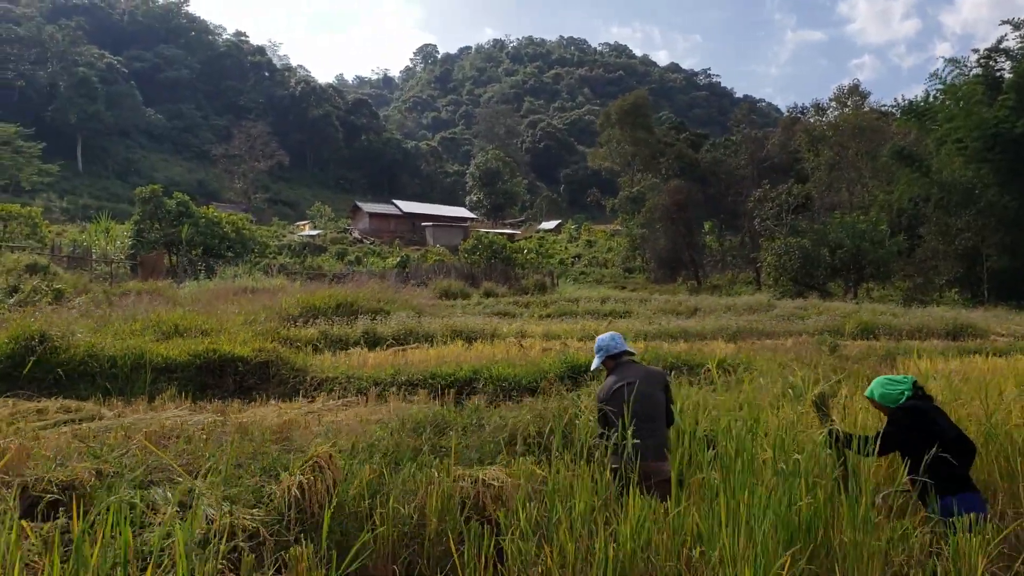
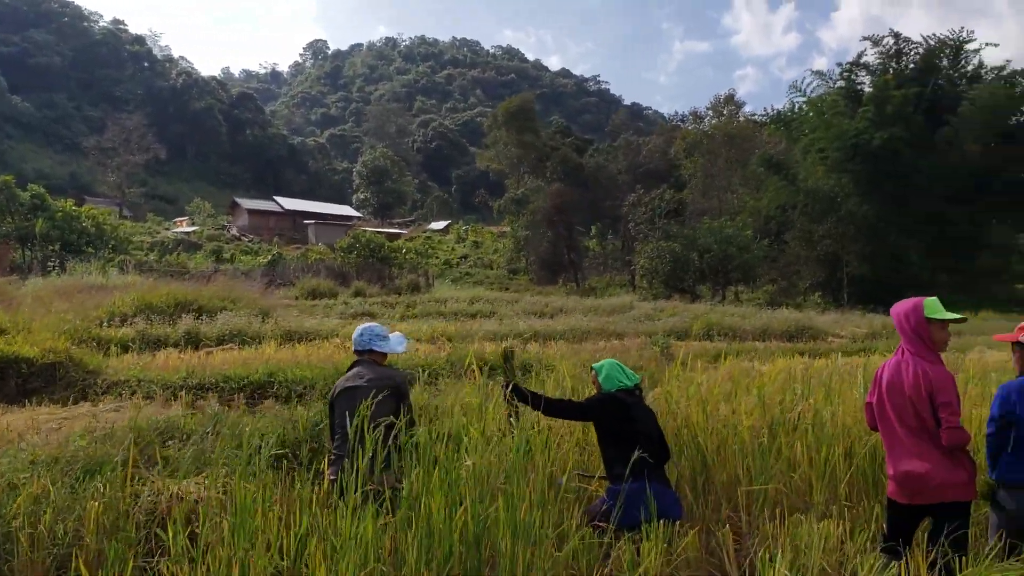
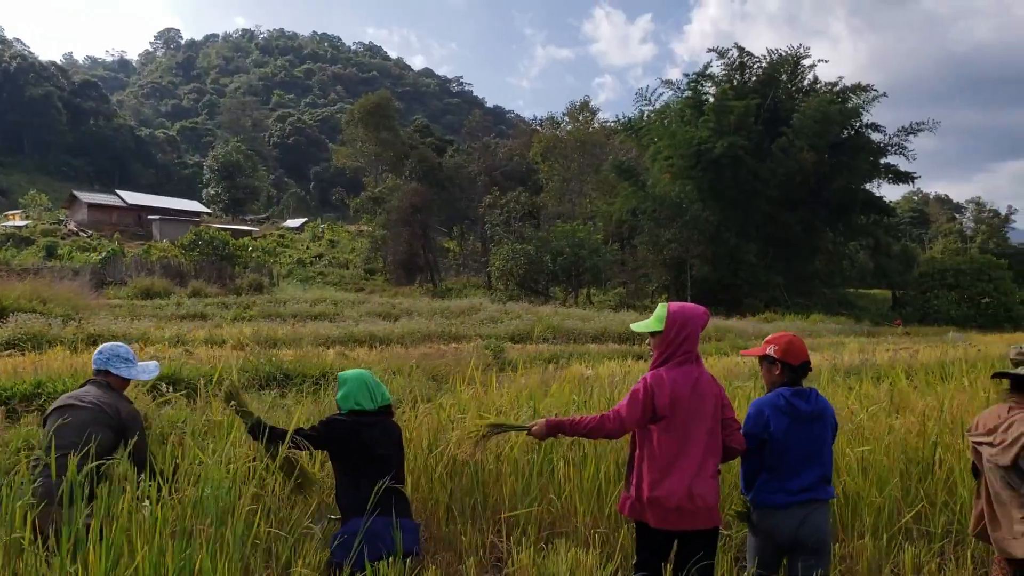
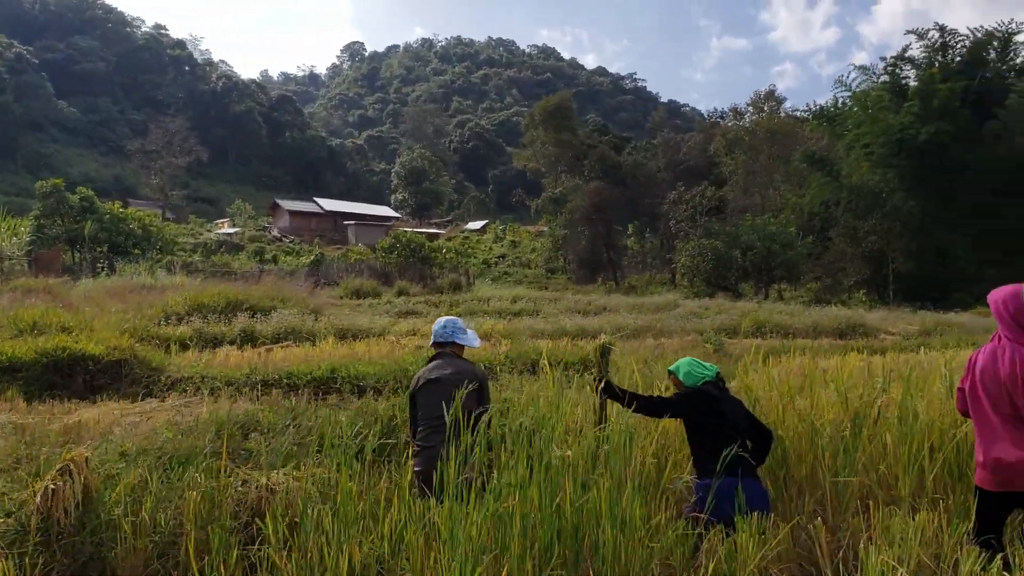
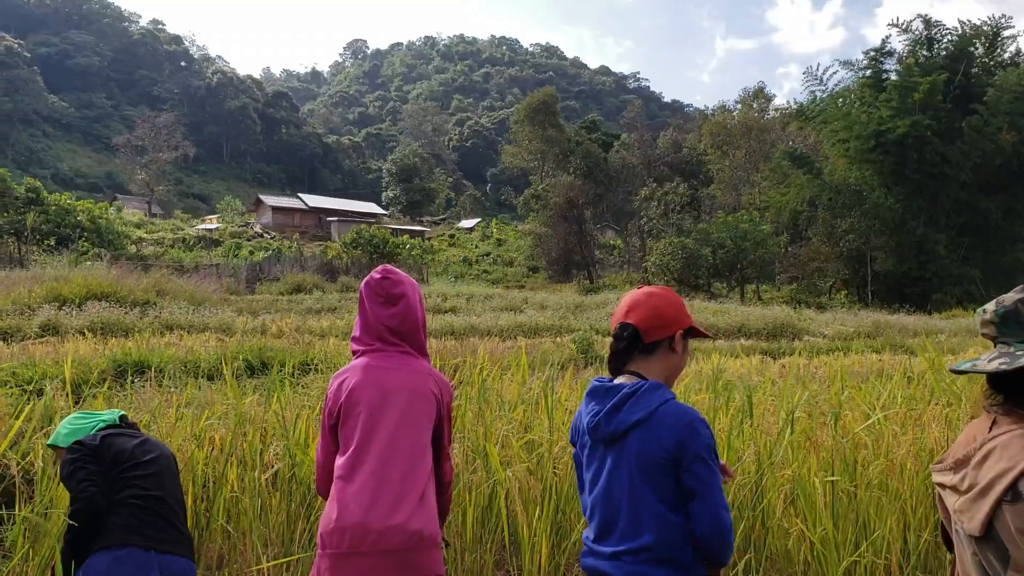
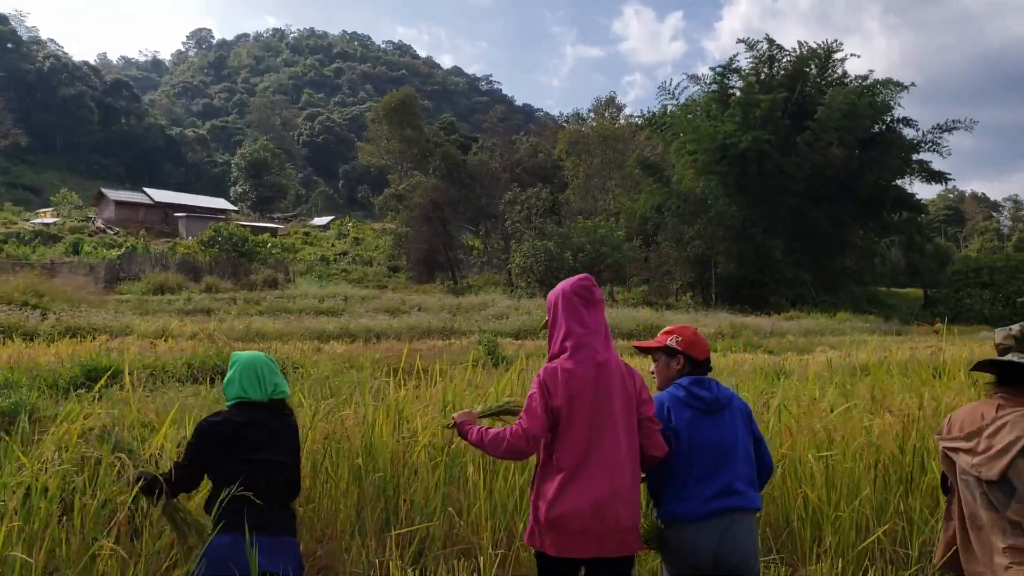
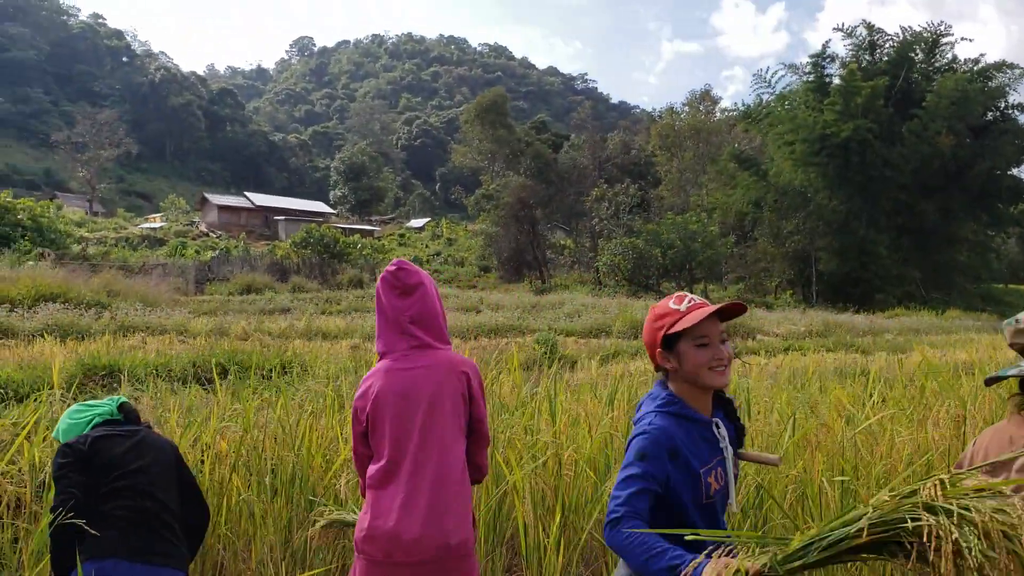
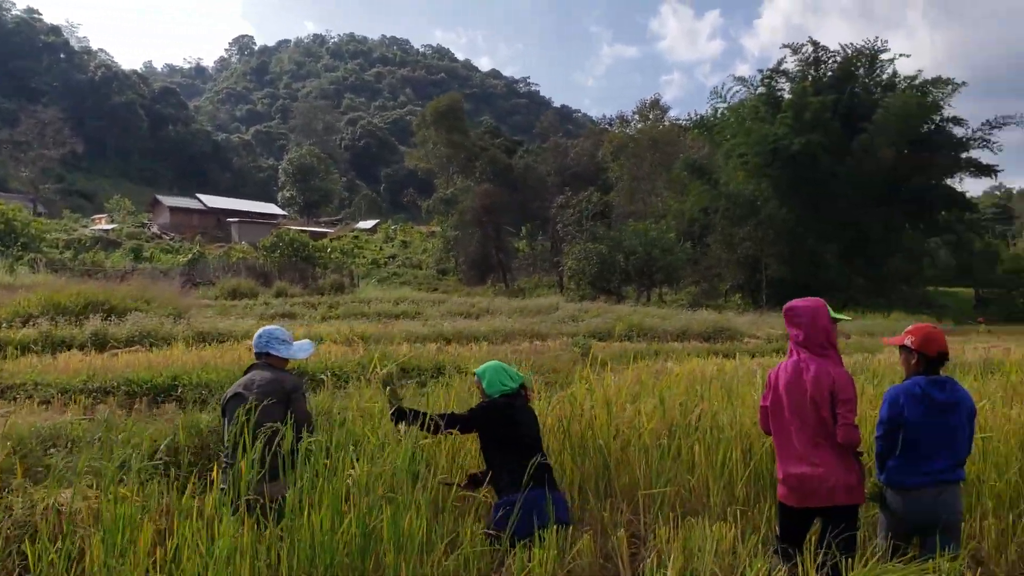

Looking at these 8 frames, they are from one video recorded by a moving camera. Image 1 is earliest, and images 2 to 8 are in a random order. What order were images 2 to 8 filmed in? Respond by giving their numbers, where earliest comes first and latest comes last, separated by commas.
4, 2, 8, 3, 6, 7, 5
